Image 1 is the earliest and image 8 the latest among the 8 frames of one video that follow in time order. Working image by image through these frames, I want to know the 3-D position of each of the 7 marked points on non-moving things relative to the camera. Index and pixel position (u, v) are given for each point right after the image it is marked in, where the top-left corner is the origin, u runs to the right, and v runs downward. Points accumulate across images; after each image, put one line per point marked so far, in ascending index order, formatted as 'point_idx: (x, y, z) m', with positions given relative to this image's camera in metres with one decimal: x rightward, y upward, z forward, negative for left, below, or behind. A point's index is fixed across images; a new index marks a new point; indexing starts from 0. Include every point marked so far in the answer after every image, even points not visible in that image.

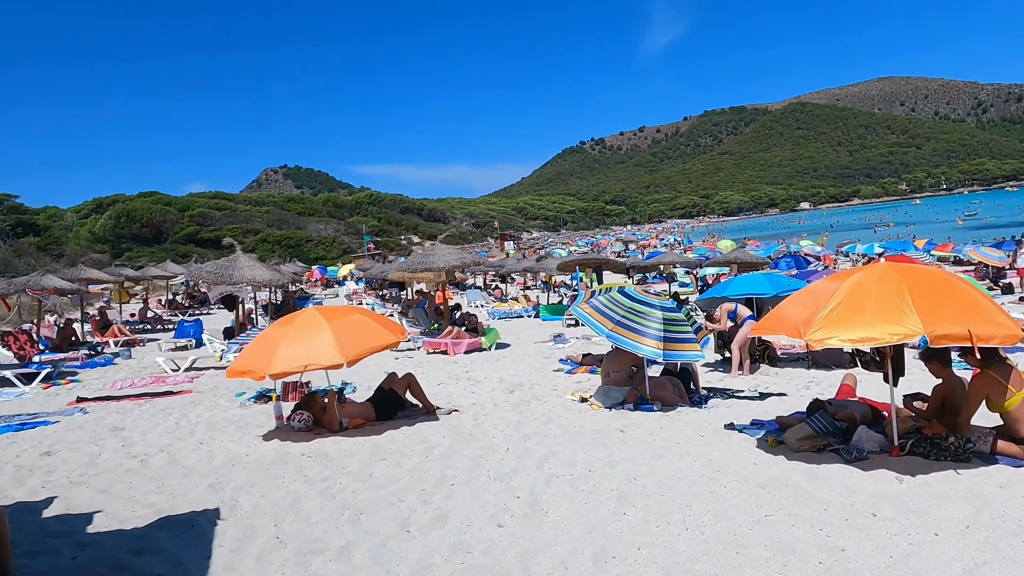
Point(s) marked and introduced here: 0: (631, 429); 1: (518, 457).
0: (+1.0, -1.2, +5.9) m
1: (0.0, -1.2, +5.1) m
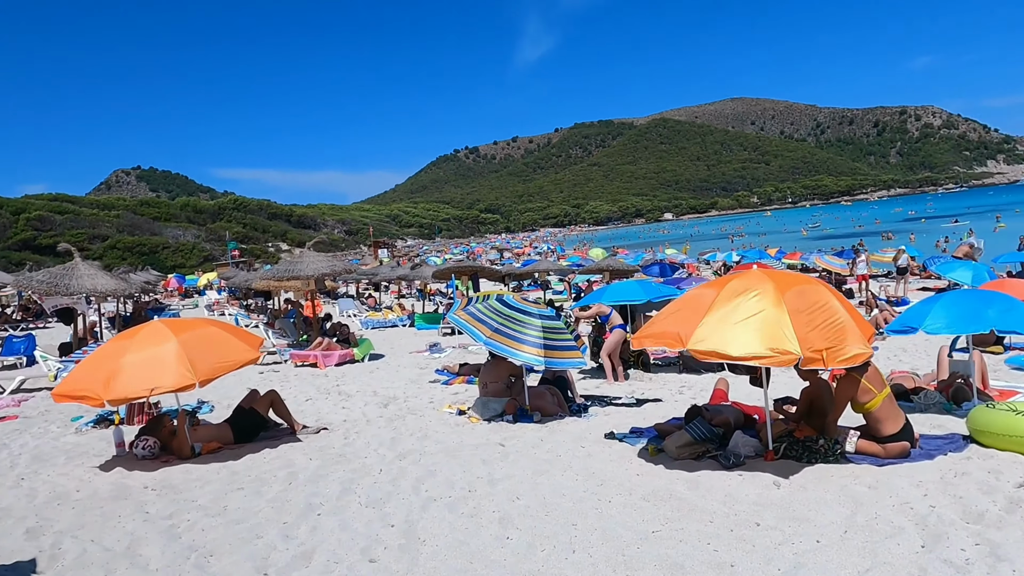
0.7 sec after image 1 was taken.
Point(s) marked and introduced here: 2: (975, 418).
0: (0.0, -1.2, +5.7) m
1: (-0.8, -1.2, +4.7) m
2: (+3.3, -0.9, +5.2) m
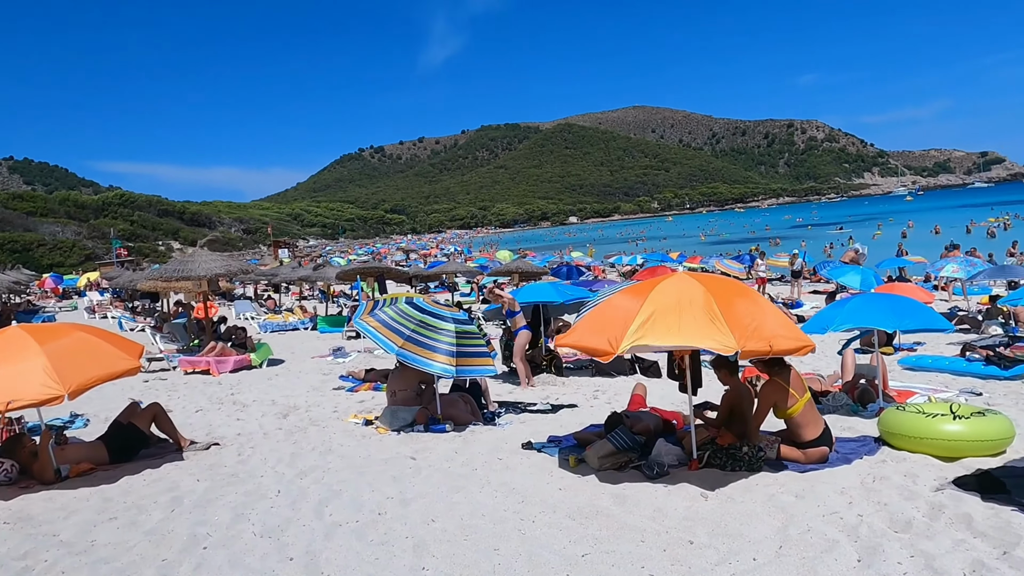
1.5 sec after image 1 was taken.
0: (-0.7, -1.2, +5.3) m
1: (-1.3, -1.3, +4.2) m
2: (+2.7, -0.9, +5.2) m
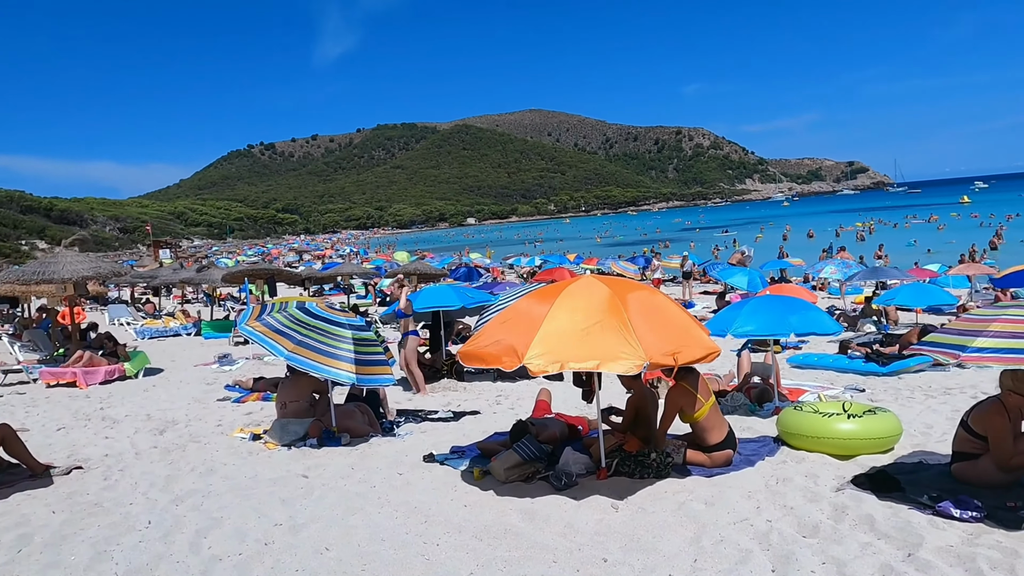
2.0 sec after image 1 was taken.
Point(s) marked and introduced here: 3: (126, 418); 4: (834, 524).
0: (-1.3, -1.3, +5.0) m
1: (-1.8, -1.3, +3.8) m
2: (+2.0, -1.0, +5.3) m
3: (-3.9, -1.3, +7.3) m
4: (+1.5, -1.1, +3.5) m
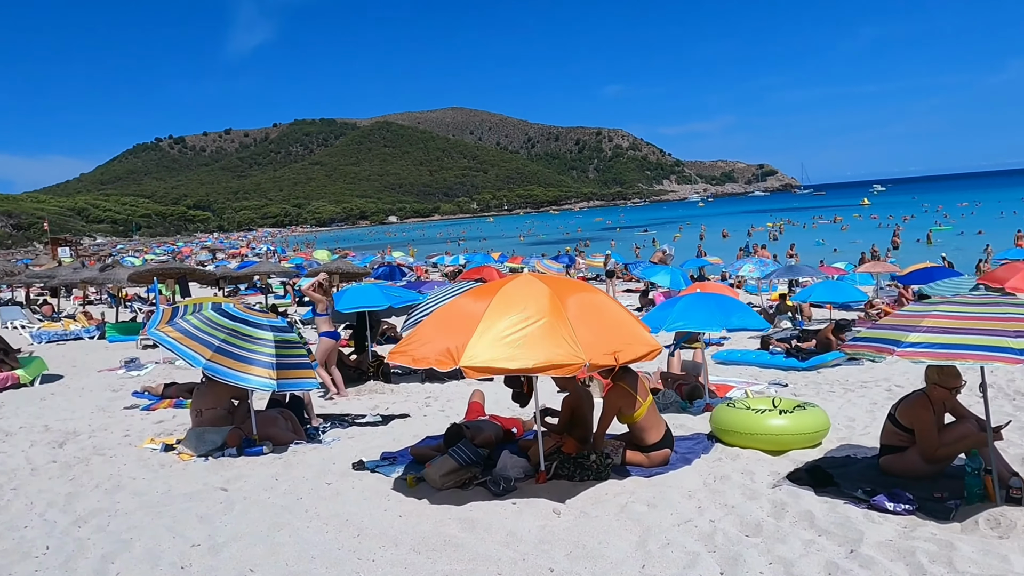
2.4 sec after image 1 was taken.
0: (-1.8, -1.3, +4.6) m
1: (-2.1, -1.3, +3.4) m
2: (+1.5, -0.9, +5.3) m
3: (-4.6, -1.3, +6.7) m
4: (+1.3, -1.1, +3.5) m
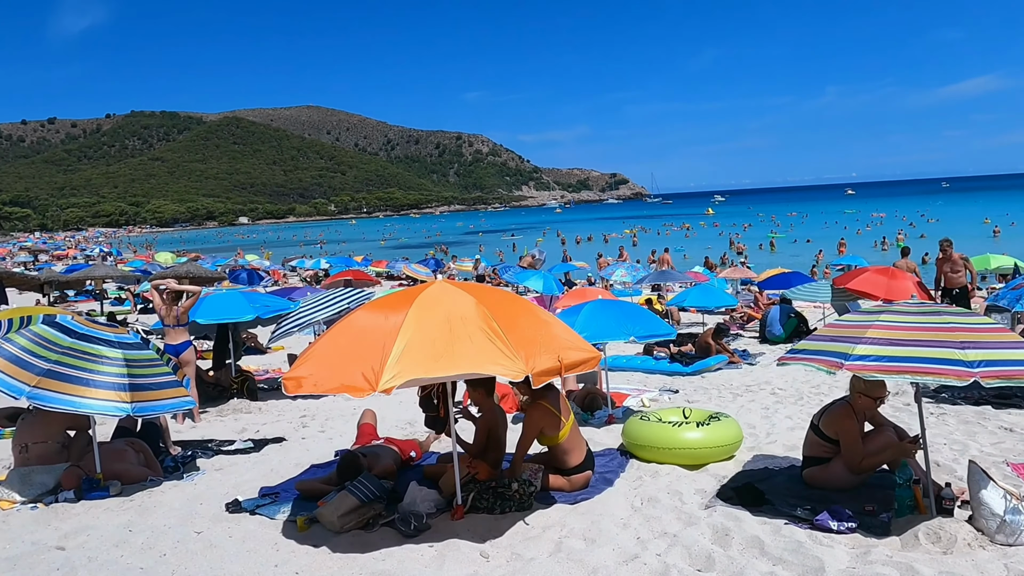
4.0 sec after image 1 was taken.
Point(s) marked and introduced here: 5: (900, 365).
0: (-2.3, -1.3, +3.8) m
1: (-2.4, -1.3, +2.5) m
2: (+0.8, -1.0, +5.1) m
3: (-5.4, -1.4, +5.3) m
4: (+0.9, -1.2, +3.2) m
5: (+1.6, -0.3, +3.1) m
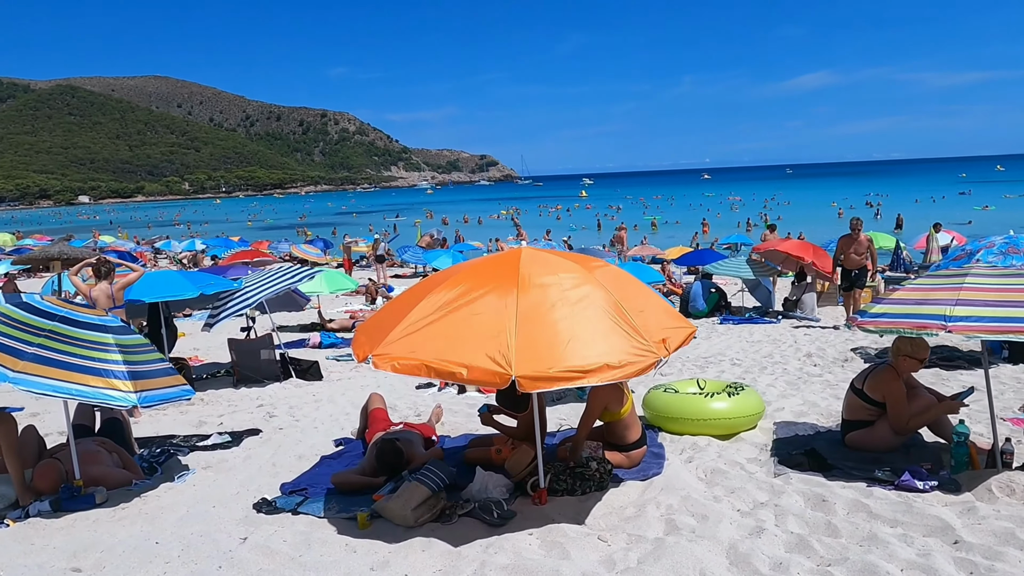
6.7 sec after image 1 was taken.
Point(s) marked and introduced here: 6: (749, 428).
0: (-1.8, -1.2, +3.2) m
1: (-1.7, -1.2, +1.9) m
2: (+1.0, -0.8, +5.0) m
3: (-5.2, -1.3, +4.1) m
4: (+1.4, -1.0, +3.2) m
5: (+2.1, -0.2, +3.2) m
6: (+1.6, -0.9, +4.9) m
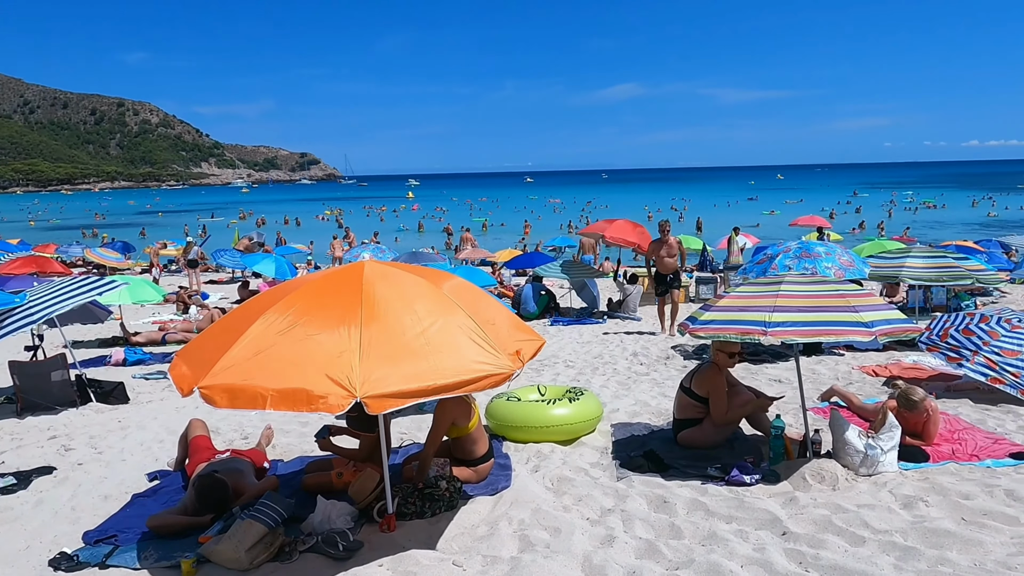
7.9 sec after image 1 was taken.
0: (-2.4, -1.3, +2.5) m
1: (-2.0, -1.3, +1.4) m
2: (-0.1, -0.9, +5.0) m
3: (-5.9, -1.4, +2.7) m
4: (+0.8, -1.1, +3.3) m
5: (+1.4, -0.2, +3.5) m
6: (+0.5, -1.0, +5.0) m
